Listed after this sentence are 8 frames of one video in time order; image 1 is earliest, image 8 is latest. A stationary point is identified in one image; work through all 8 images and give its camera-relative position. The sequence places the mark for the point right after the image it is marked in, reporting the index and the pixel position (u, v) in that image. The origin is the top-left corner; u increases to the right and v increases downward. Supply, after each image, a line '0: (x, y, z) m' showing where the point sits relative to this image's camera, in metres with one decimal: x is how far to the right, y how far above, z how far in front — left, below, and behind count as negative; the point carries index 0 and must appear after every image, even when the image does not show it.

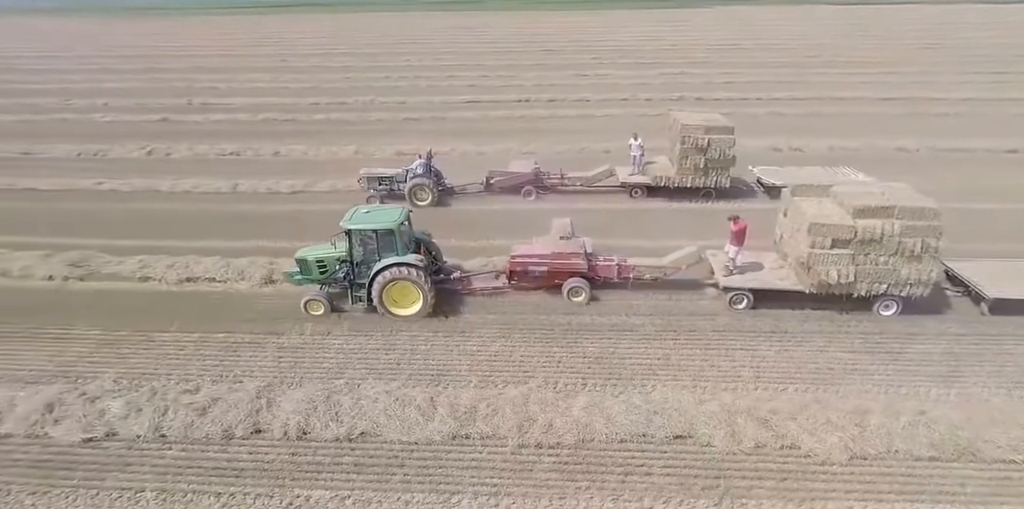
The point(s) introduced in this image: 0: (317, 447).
0: (-2.5, -2.4, +7.0) m
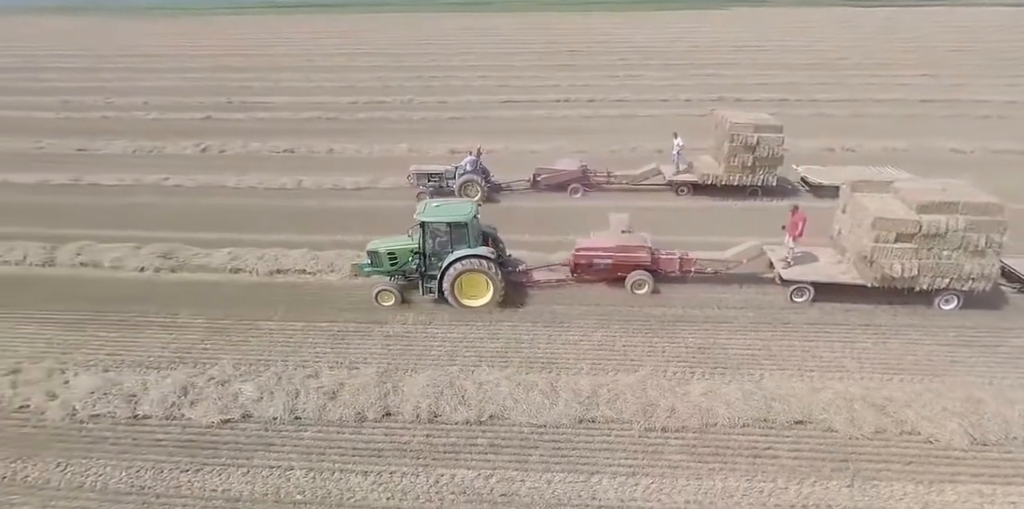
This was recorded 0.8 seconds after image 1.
0: (-0.8, -2.3, +7.2) m
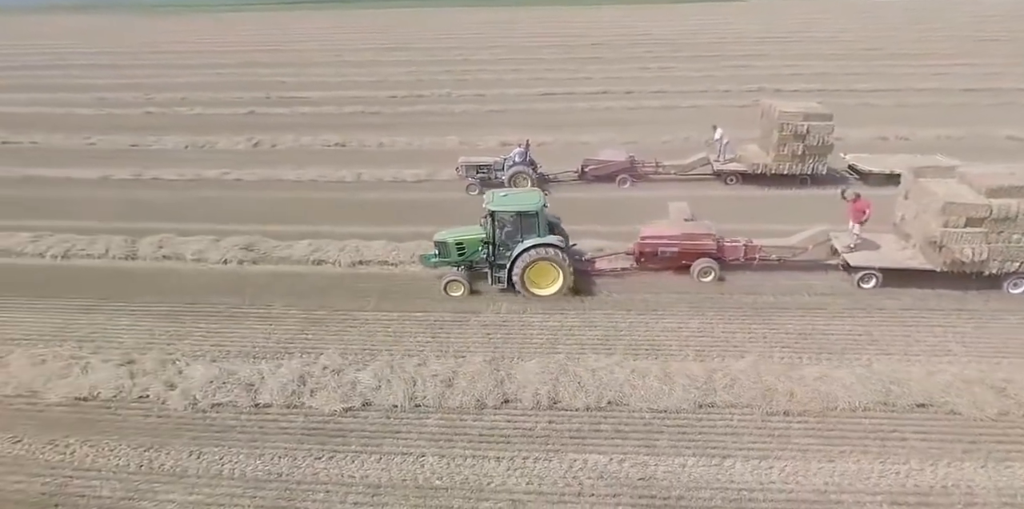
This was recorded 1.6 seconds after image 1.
0: (+0.8, -2.1, +7.2) m
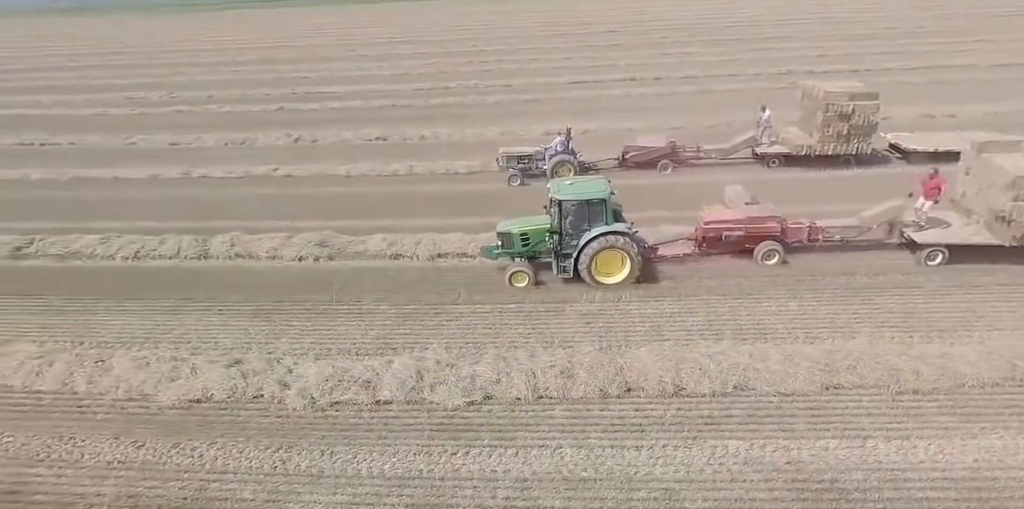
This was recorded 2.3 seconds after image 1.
0: (+2.4, -1.9, +7.1) m
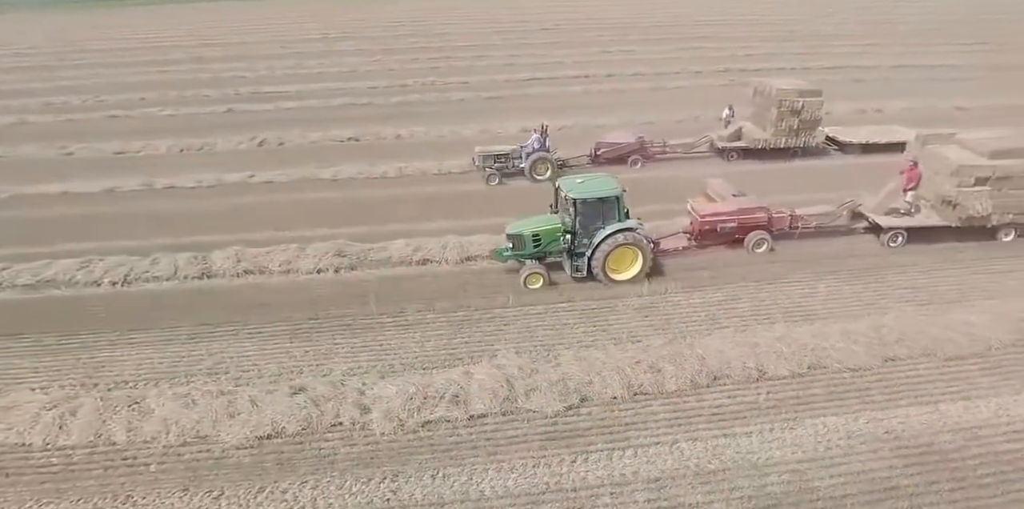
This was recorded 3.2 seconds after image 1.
0: (+3.6, -1.7, +7.3) m
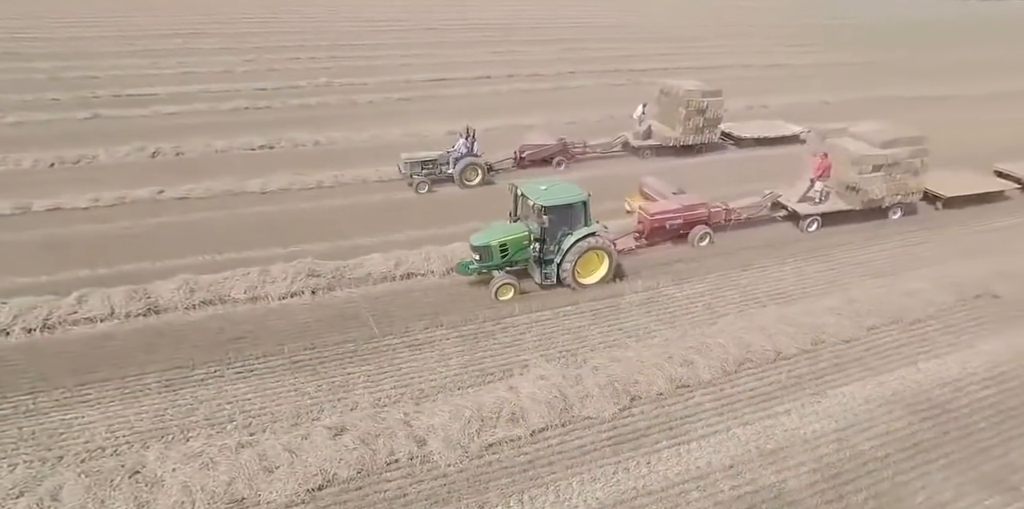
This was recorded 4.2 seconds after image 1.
0: (+4.0, -1.5, +7.9) m
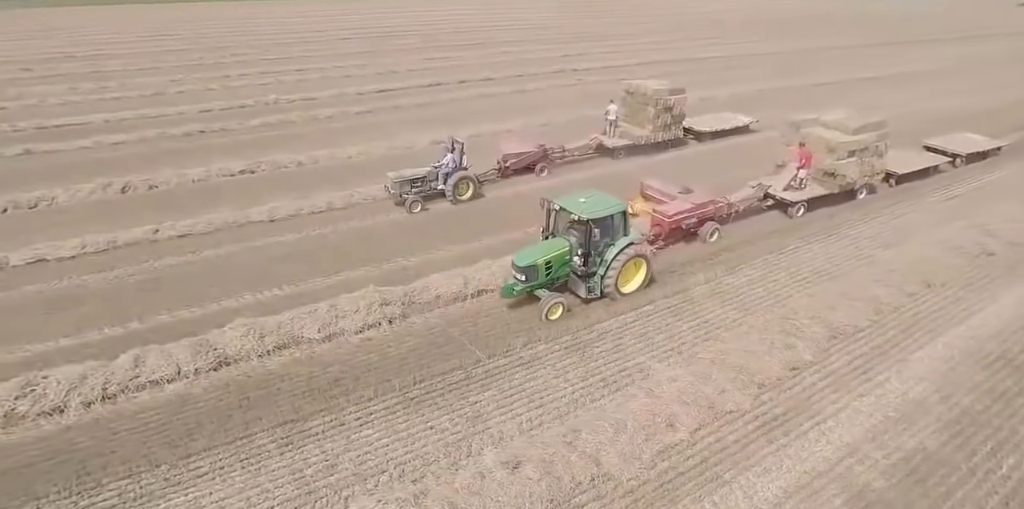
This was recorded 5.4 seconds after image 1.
0: (+5.5, -1.2, +8.6) m
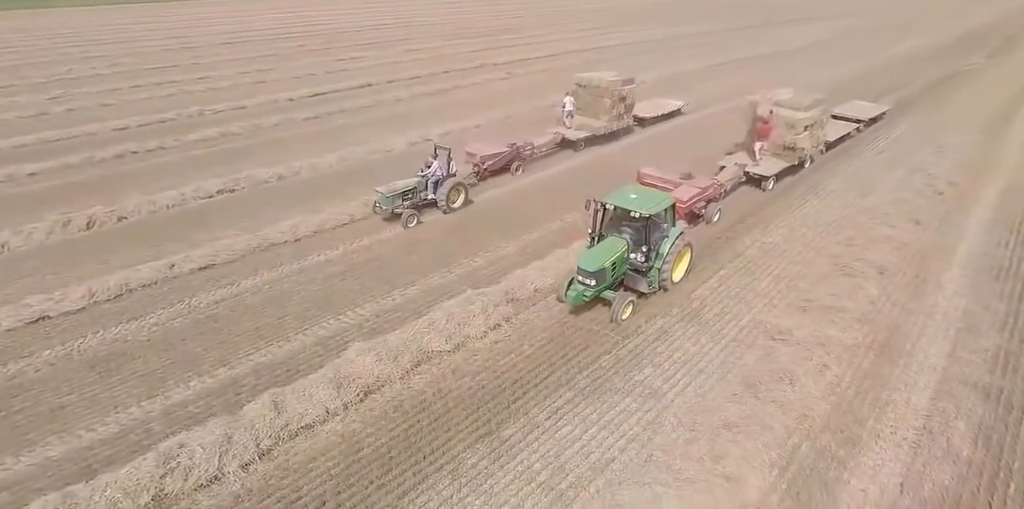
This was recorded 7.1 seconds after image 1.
0: (+6.9, -0.2, +10.0) m
